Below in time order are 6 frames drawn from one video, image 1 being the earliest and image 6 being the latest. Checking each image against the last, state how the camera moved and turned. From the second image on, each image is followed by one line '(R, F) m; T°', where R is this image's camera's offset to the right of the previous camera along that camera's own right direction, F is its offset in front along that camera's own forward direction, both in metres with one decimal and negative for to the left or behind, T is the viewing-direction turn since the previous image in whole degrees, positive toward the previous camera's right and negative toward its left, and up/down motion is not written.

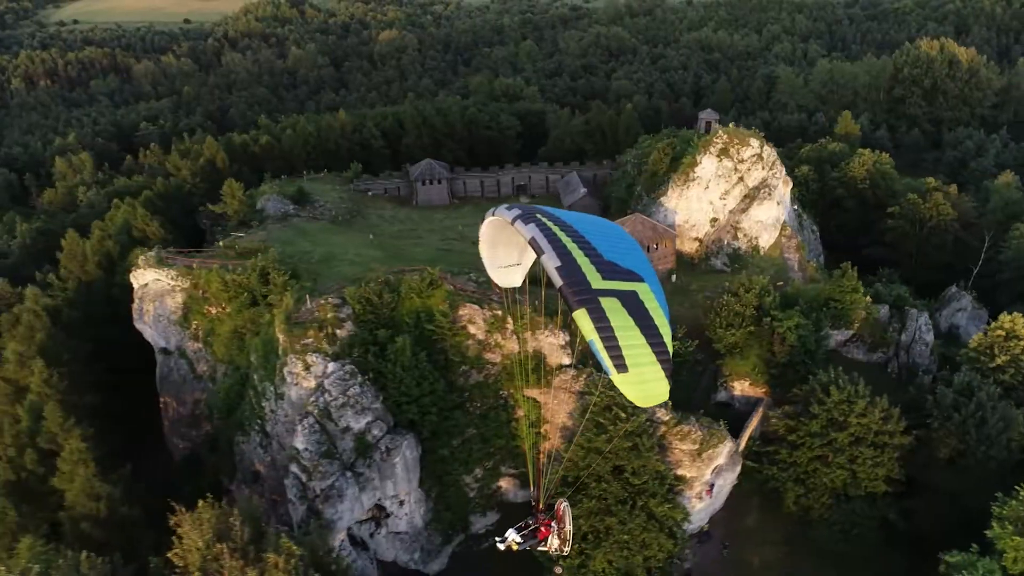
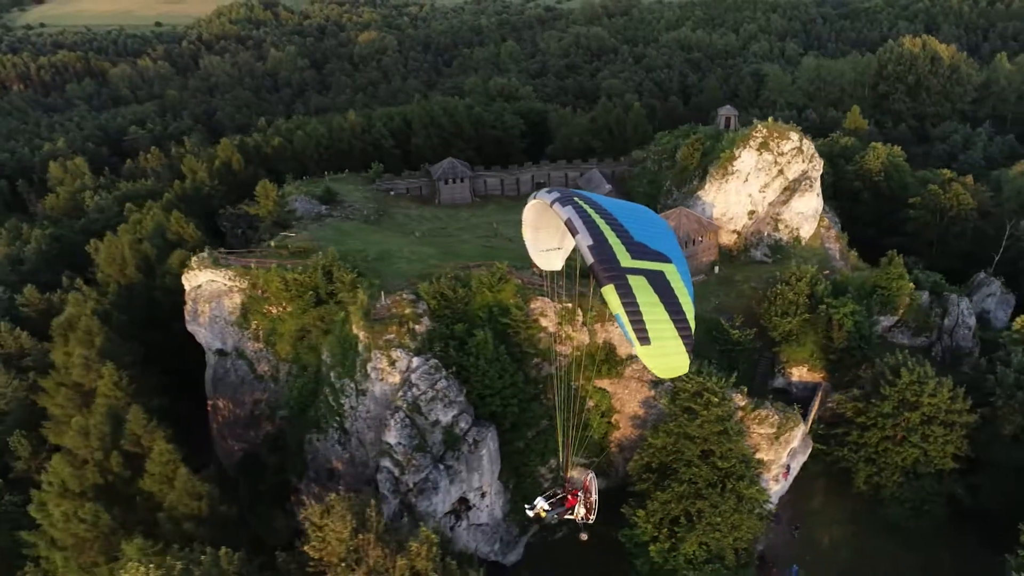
(-3.8, -0.3) m; +2°
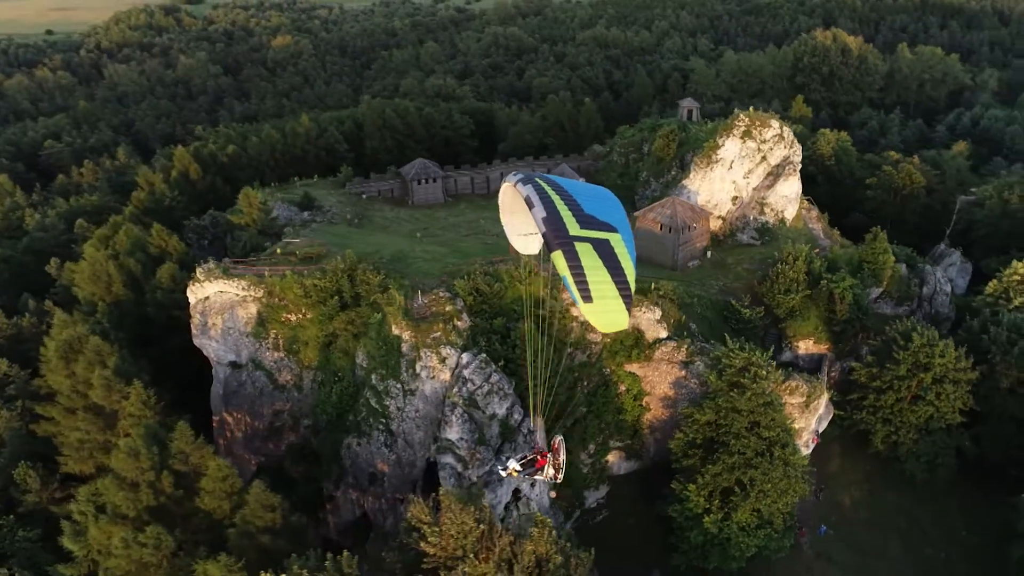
(-4.5, -0.2) m; +7°
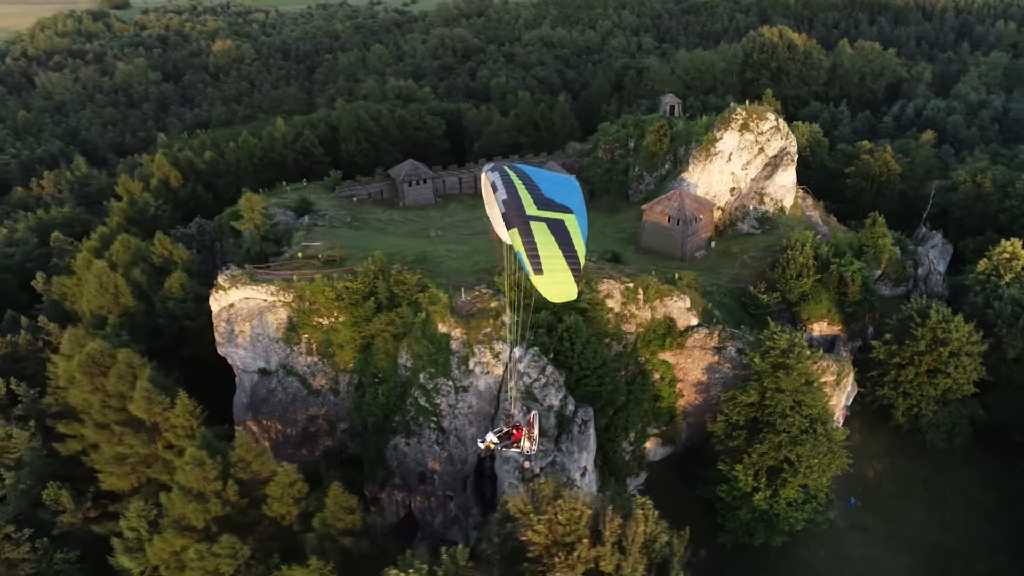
(-3.8, -0.2) m; +5°
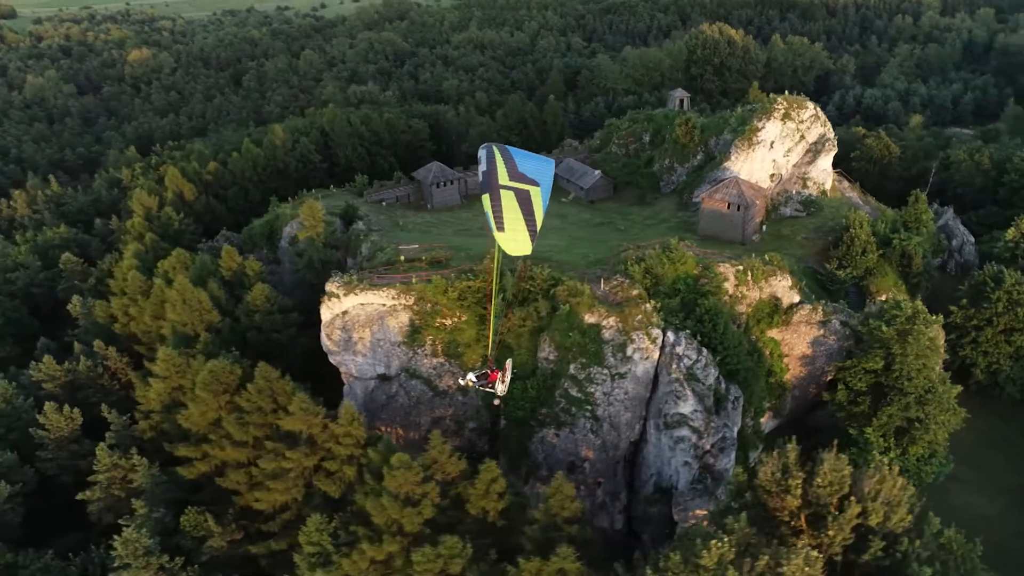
(-8.7, 0.0) m; +7°
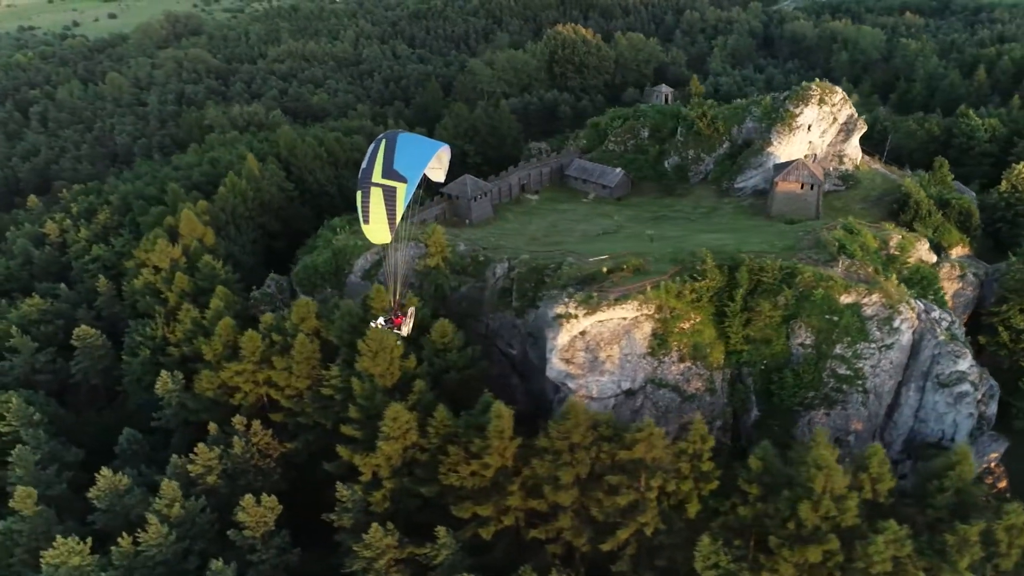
(-17.7, +3.4) m; +17°
